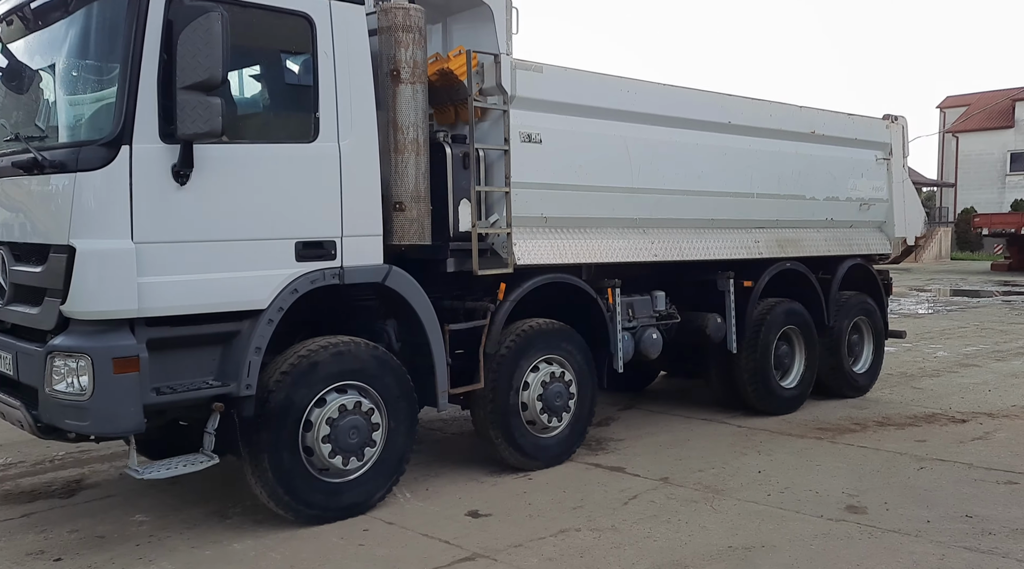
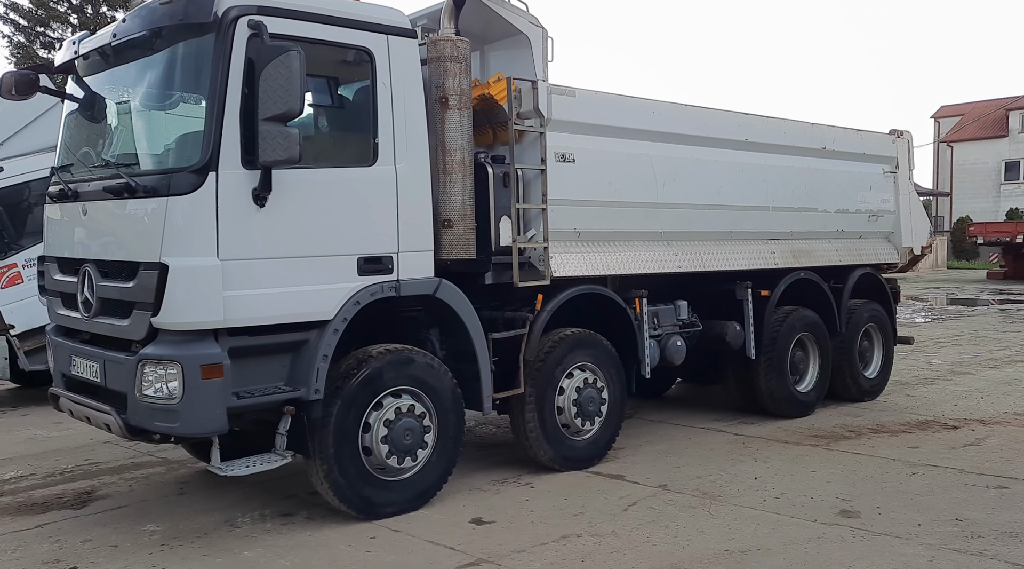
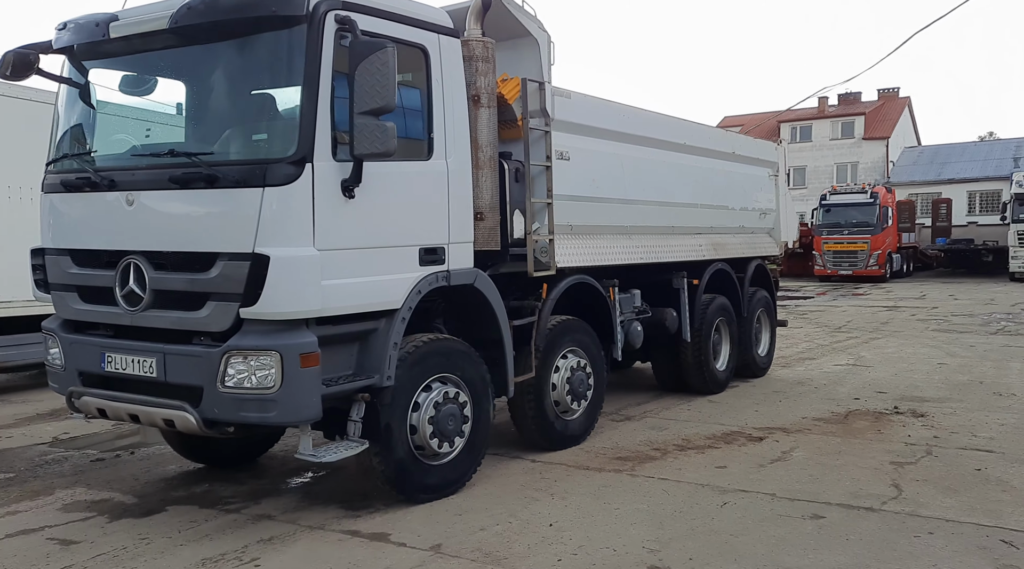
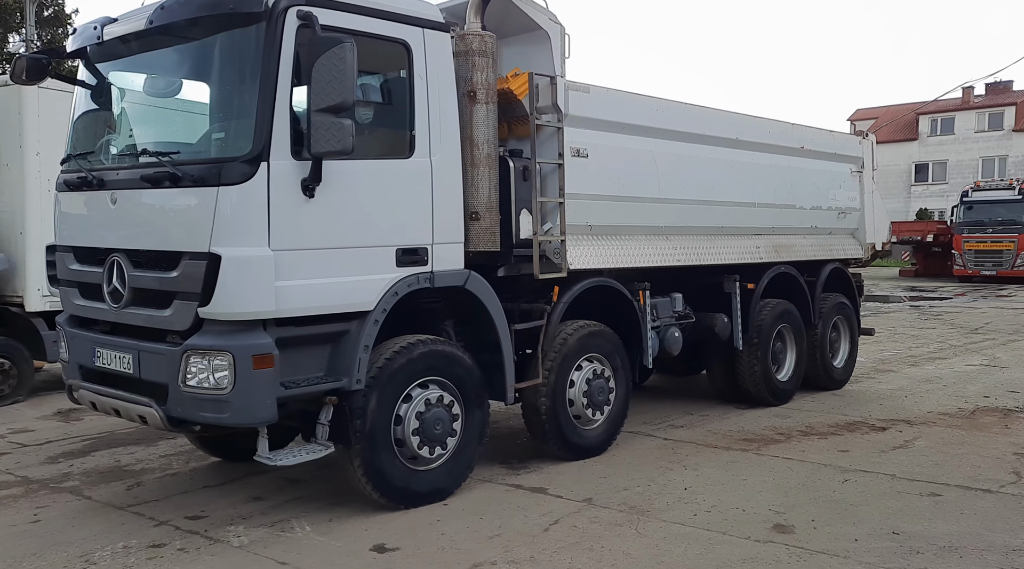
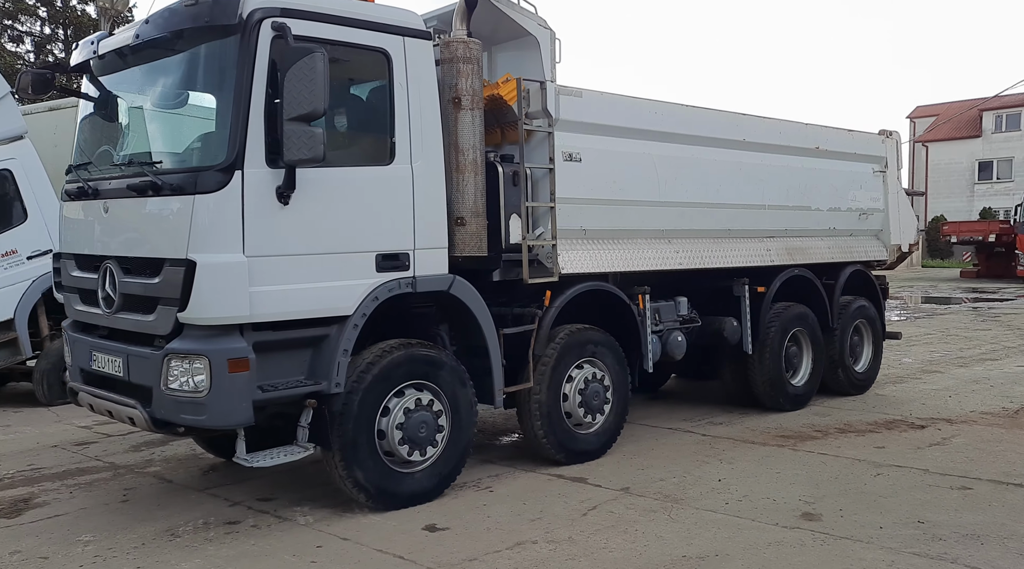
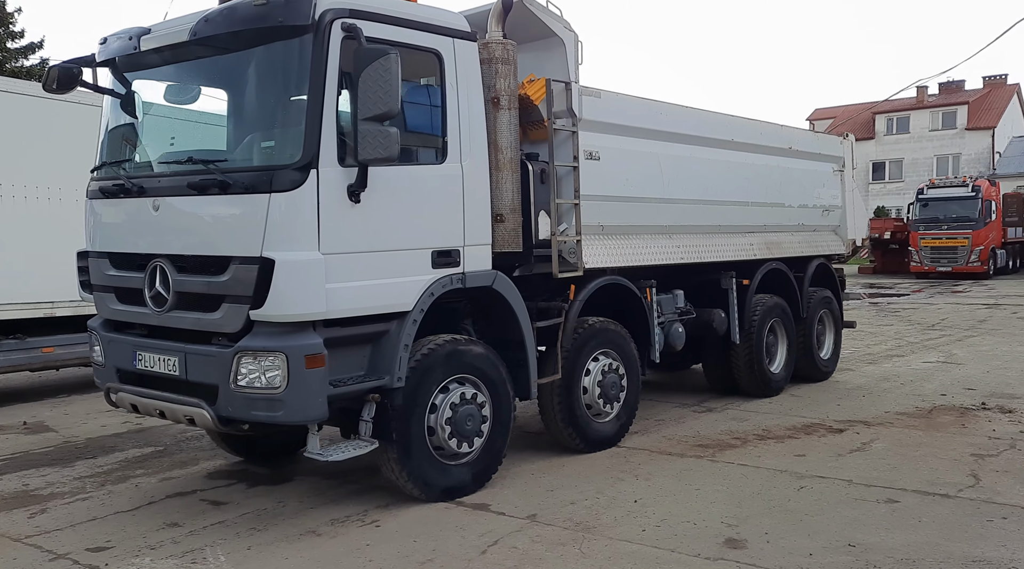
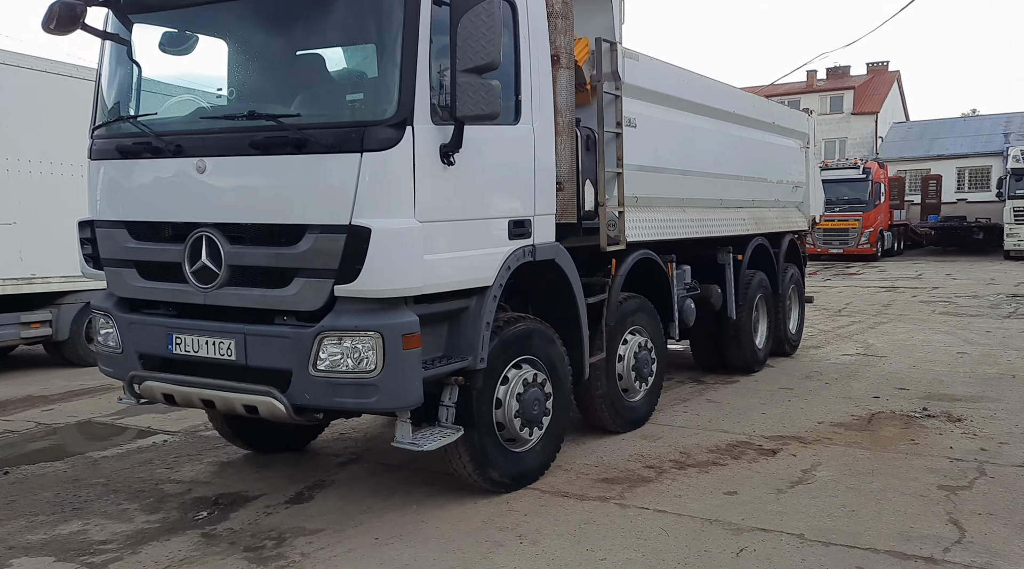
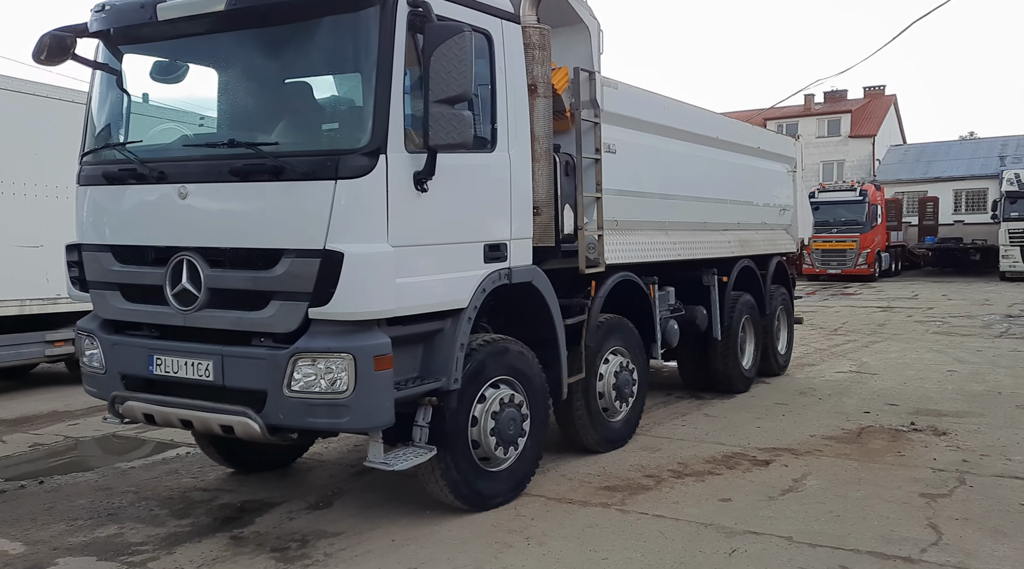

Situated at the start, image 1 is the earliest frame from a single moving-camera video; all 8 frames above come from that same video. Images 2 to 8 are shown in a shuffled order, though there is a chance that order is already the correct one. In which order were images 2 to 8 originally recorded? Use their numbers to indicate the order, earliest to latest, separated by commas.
2, 5, 4, 6, 3, 8, 7
